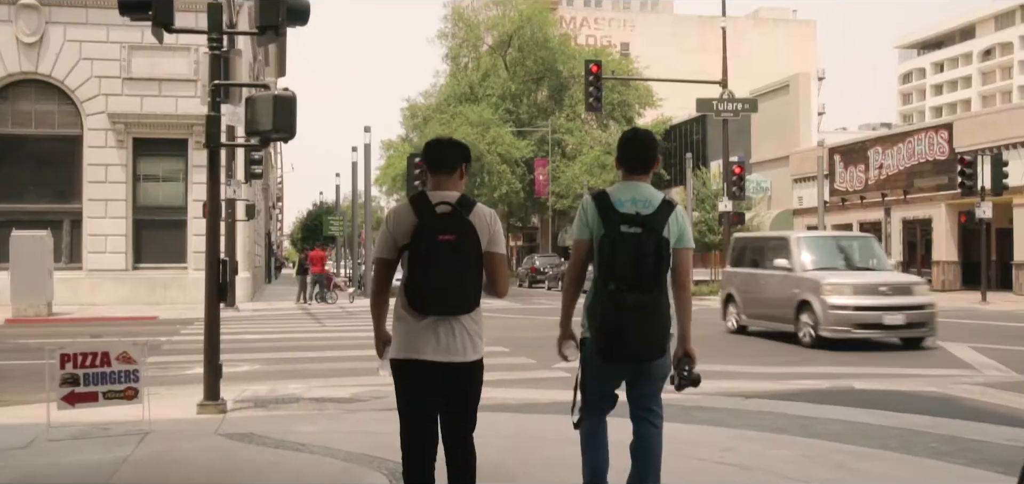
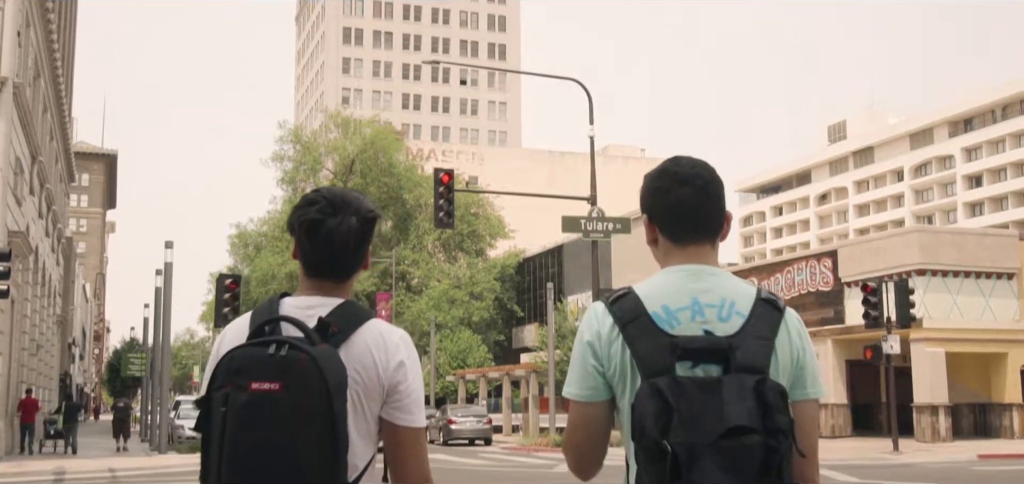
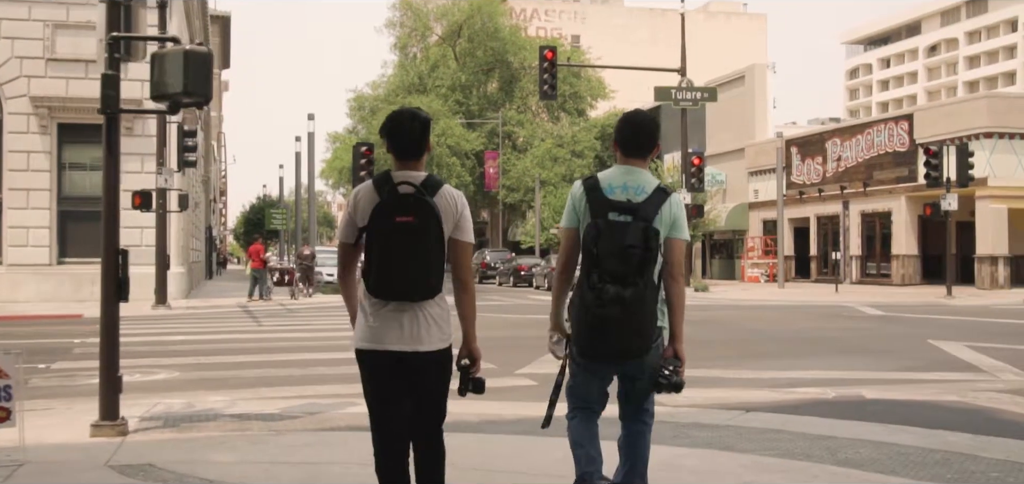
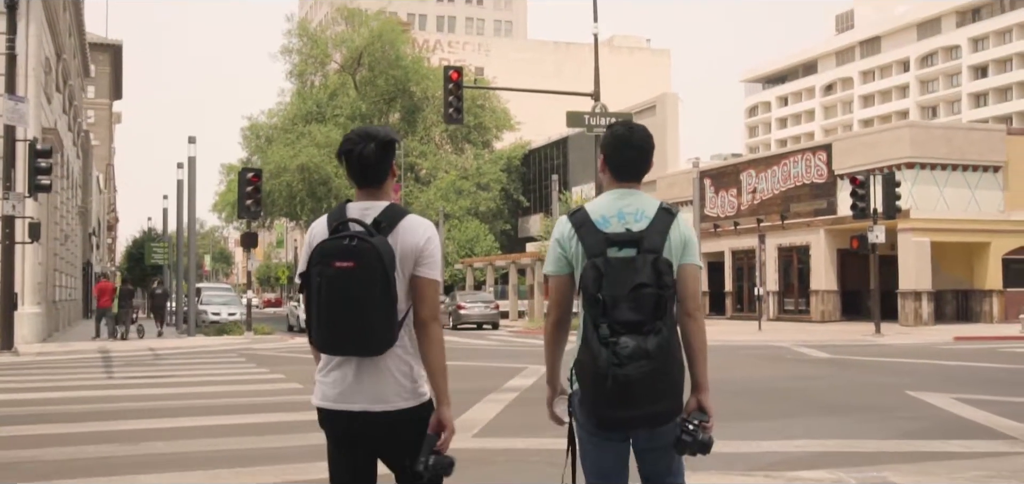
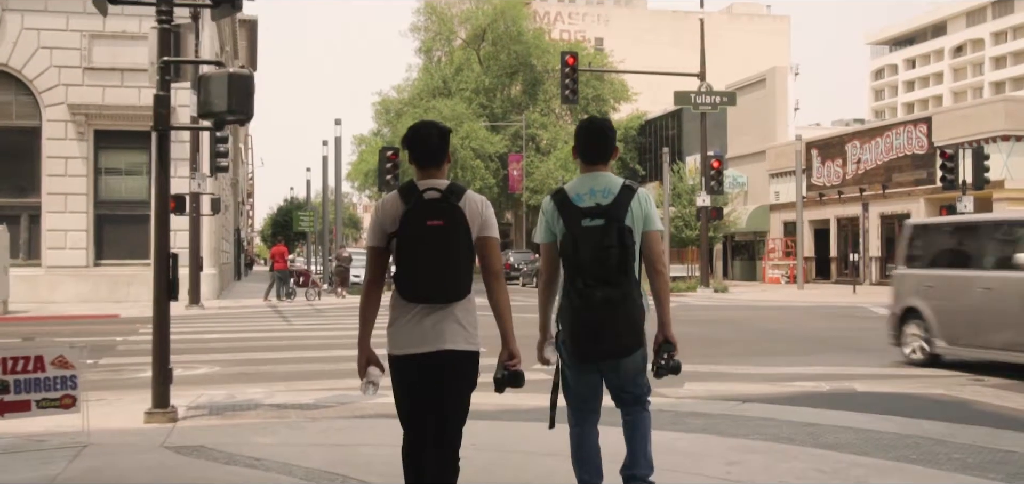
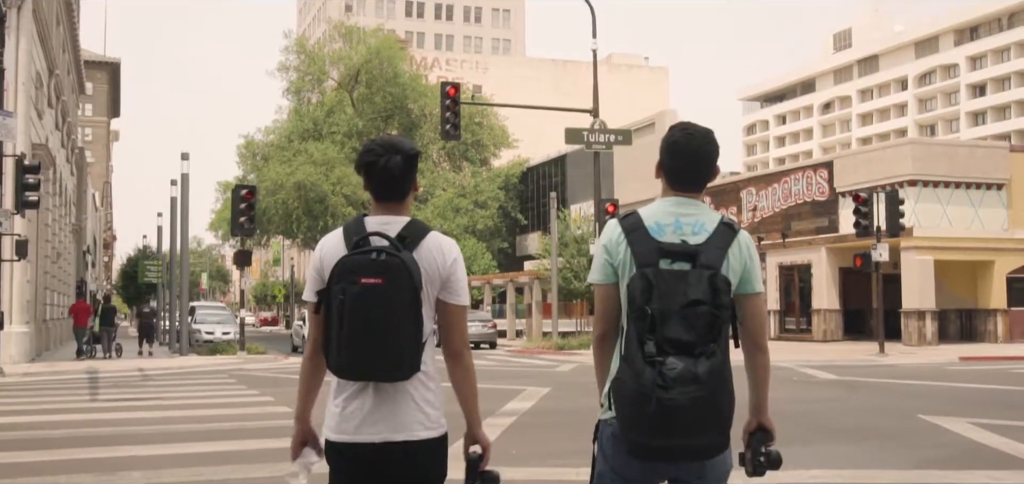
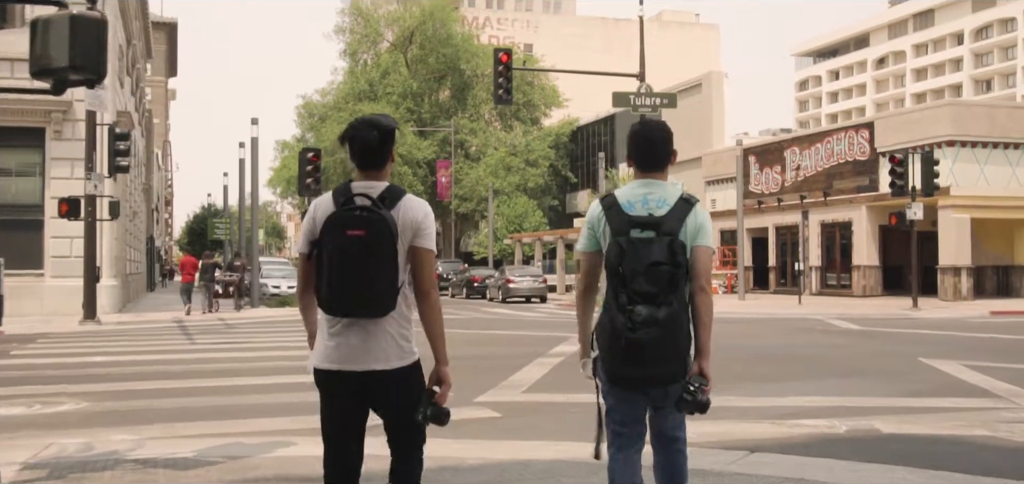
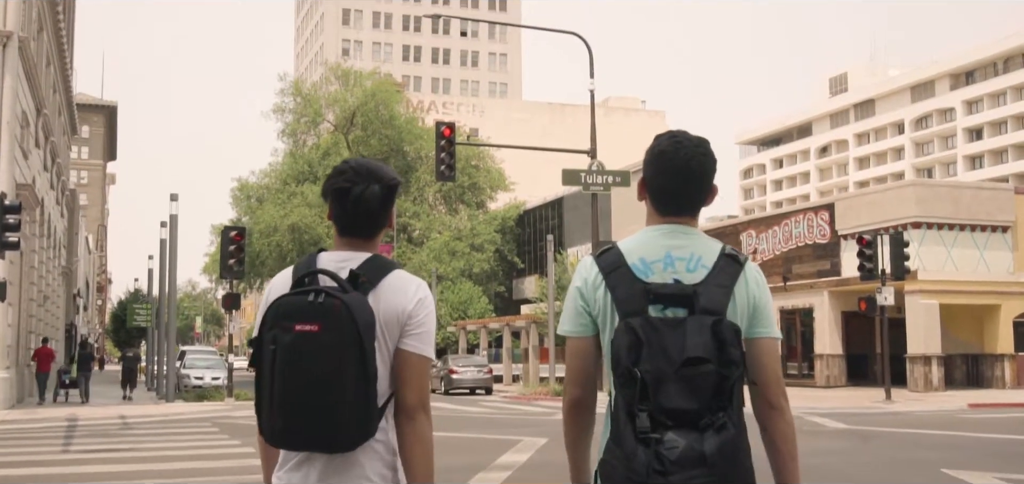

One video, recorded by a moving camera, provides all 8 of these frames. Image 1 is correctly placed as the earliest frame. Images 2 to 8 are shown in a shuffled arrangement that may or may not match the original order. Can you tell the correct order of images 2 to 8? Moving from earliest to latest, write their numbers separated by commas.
5, 3, 7, 4, 6, 8, 2
